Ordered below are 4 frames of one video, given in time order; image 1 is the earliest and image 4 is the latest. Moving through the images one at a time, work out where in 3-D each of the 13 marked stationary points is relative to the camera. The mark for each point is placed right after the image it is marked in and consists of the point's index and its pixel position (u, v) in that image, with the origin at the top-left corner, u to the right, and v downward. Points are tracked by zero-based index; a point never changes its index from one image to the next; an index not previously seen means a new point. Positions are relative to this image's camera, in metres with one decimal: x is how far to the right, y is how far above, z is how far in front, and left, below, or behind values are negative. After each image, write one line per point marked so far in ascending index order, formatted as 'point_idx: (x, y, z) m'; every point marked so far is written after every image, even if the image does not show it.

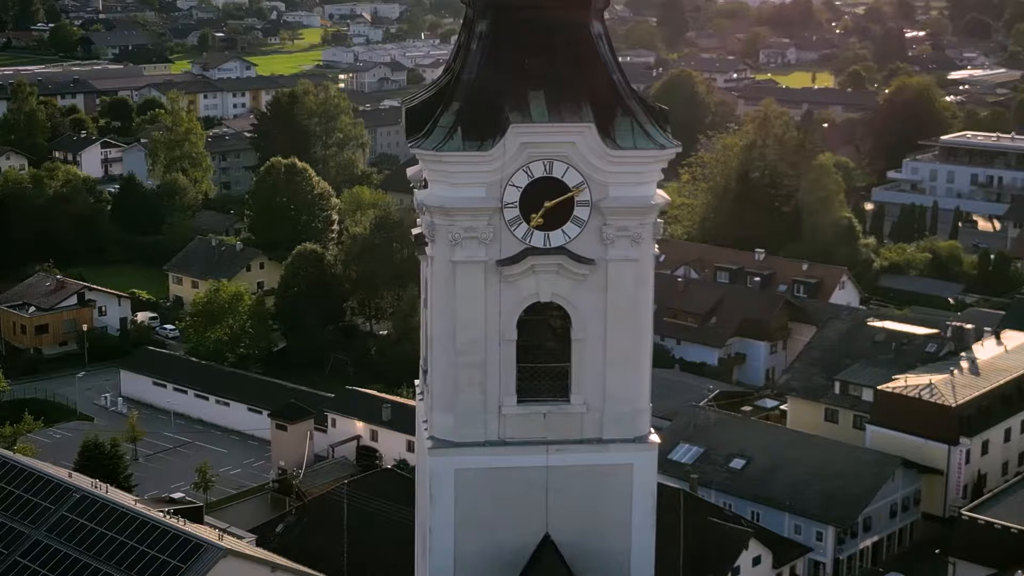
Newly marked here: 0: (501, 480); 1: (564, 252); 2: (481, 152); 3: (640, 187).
0: (-0.1, -1.5, +10.9) m
1: (+0.4, +0.3, +10.5) m
2: (-0.2, +1.0, +10.3) m
3: (+1.0, +0.8, +10.5) m
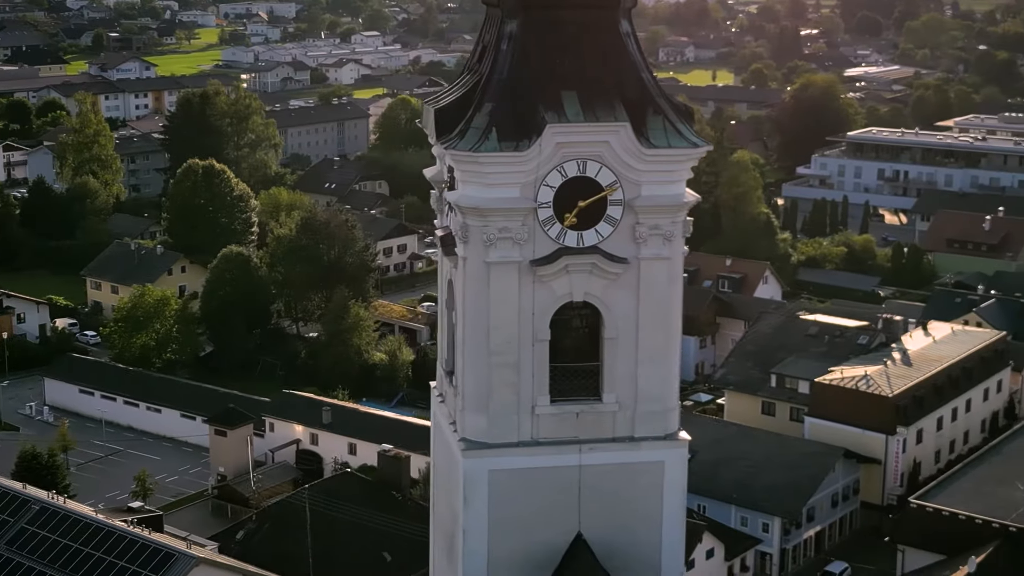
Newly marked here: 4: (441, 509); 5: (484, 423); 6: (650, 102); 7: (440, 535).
0: (+0.2, -1.5, +10.8) m
1: (+0.6, +0.3, +10.6) m
2: (0.0, +1.0, +10.2) m
3: (+1.2, +0.8, +10.6) m
4: (-0.6, -1.9, +11.8) m
5: (-0.2, -1.0, +10.7) m
6: (+1.1, +1.4, +10.6) m
7: (-0.6, -2.1, +11.7) m
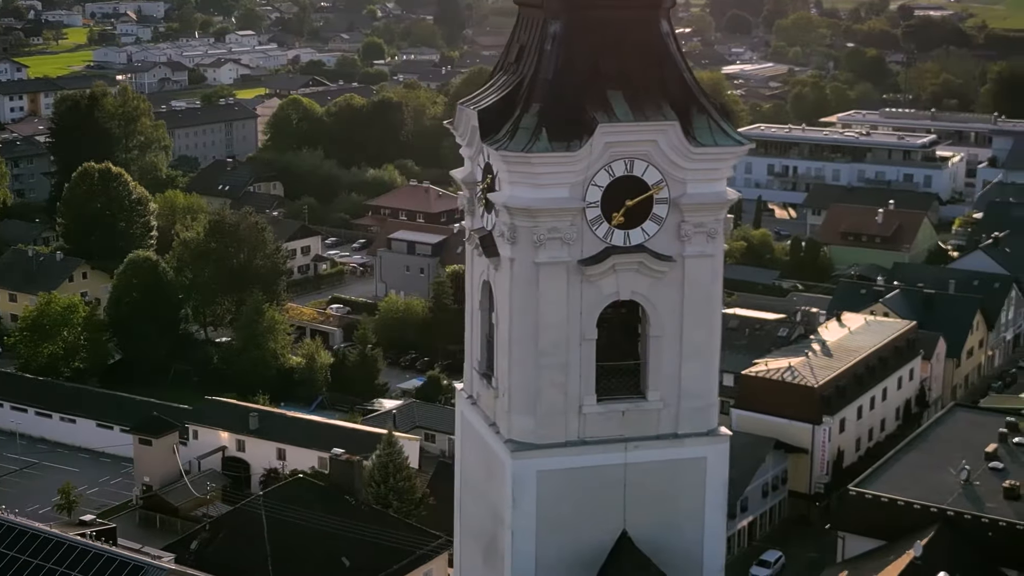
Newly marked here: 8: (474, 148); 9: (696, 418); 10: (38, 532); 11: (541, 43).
0: (+0.5, -1.5, +10.9) m
1: (+1.0, +0.3, +10.6) m
2: (+0.4, +1.0, +10.2) m
3: (+1.5, +0.8, +10.7) m
4: (-0.3, -1.9, +11.8) m
5: (+0.2, -1.0, +10.7) m
6: (+1.4, +1.4, +10.7) m
7: (-0.3, -2.1, +11.6) m
8: (-0.3, +1.1, +11.3) m
9: (+1.4, -1.0, +11.0) m
10: (-5.6, -2.9, +16.7) m
11: (+0.2, +1.9, +10.7) m
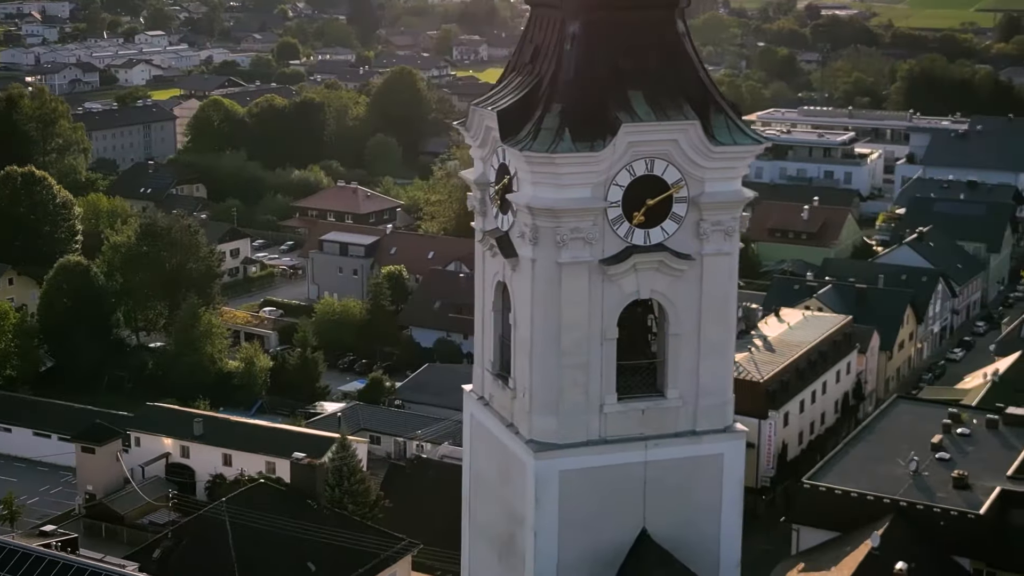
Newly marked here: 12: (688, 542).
0: (+0.7, -1.5, +10.9) m
1: (+1.2, +0.3, +10.7) m
2: (+0.6, +1.0, +10.3) m
3: (+1.7, +0.8, +10.8) m
4: (-0.2, -1.9, +11.7) m
5: (+0.3, -1.0, +10.7) m
6: (+1.5, +1.4, +10.8) m
7: (-0.1, -2.1, +11.6) m
8: (-0.2, +1.1, +11.2) m
9: (+1.6, -1.0, +11.1) m
10: (-5.8, -3.0, +16.3) m
11: (+0.4, +1.9, +10.7) m
12: (+1.4, -2.1, +11.3) m
